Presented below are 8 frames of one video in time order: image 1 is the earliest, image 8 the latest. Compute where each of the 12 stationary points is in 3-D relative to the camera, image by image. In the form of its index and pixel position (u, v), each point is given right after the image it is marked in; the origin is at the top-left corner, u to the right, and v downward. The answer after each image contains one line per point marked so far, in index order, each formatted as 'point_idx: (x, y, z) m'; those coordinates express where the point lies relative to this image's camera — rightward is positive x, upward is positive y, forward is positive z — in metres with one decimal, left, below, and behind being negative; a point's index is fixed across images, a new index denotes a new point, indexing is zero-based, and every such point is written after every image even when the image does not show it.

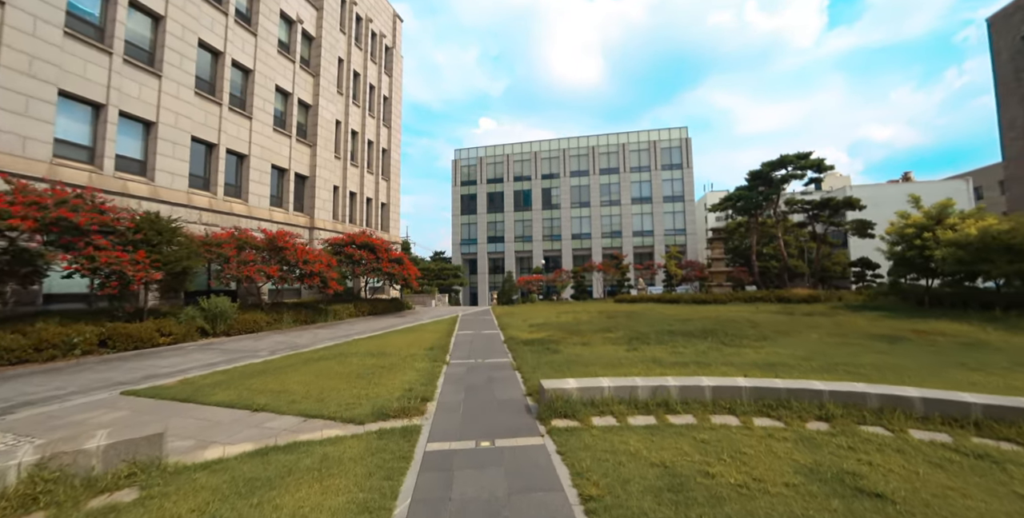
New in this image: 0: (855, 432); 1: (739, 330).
0: (+3.5, -1.8, +4.4) m
1: (+5.9, -1.8, +11.1) m
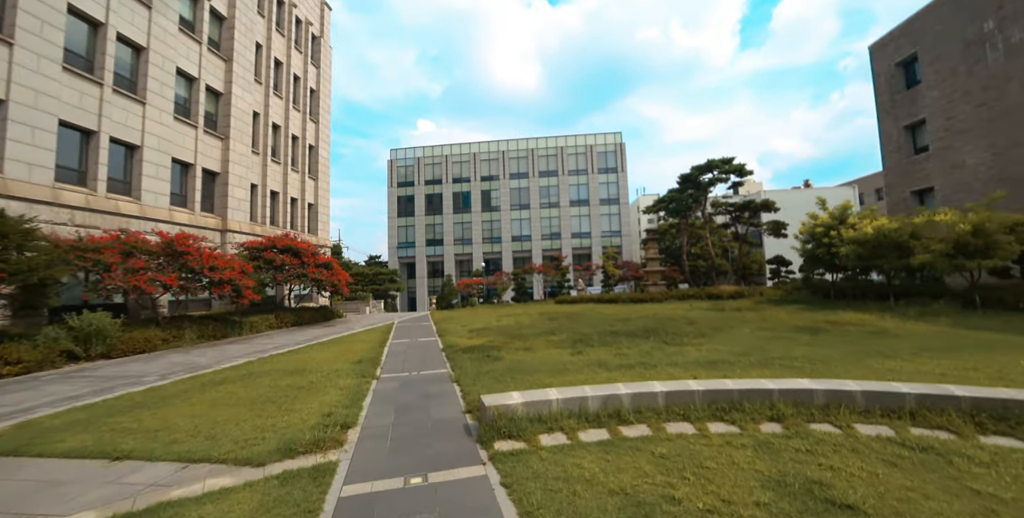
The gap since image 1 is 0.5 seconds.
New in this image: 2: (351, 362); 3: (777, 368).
0: (+2.9, -1.7, +4.3) m
1: (+4.3, -1.8, +11.2) m
2: (-3.1, -2.0, +8.2) m
3: (+4.4, -1.8, +7.1) m
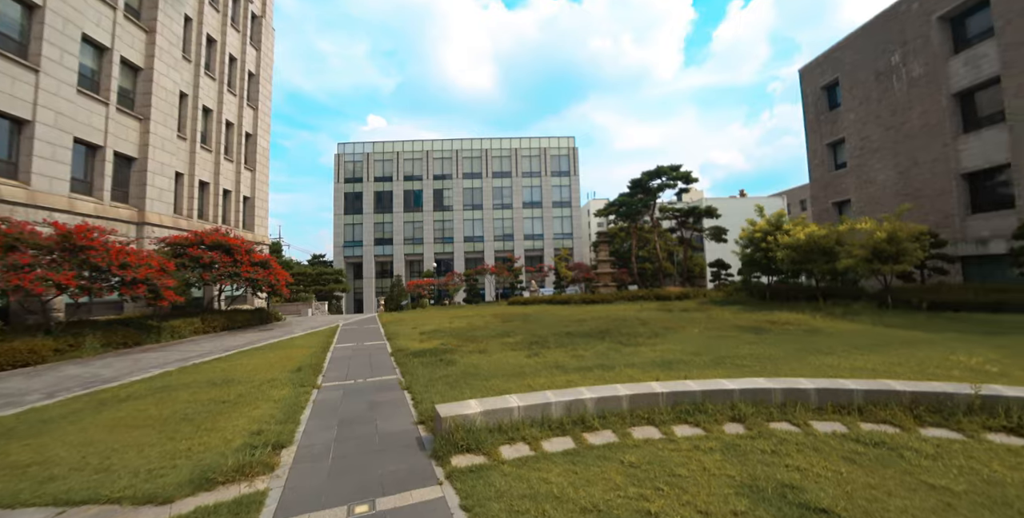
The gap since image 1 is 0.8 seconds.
0: (+2.5, -1.7, +4.2) m
1: (+3.2, -1.8, +11.3) m
2: (-3.9, -1.9, +7.5) m
3: (+3.7, -1.8, +7.2) m
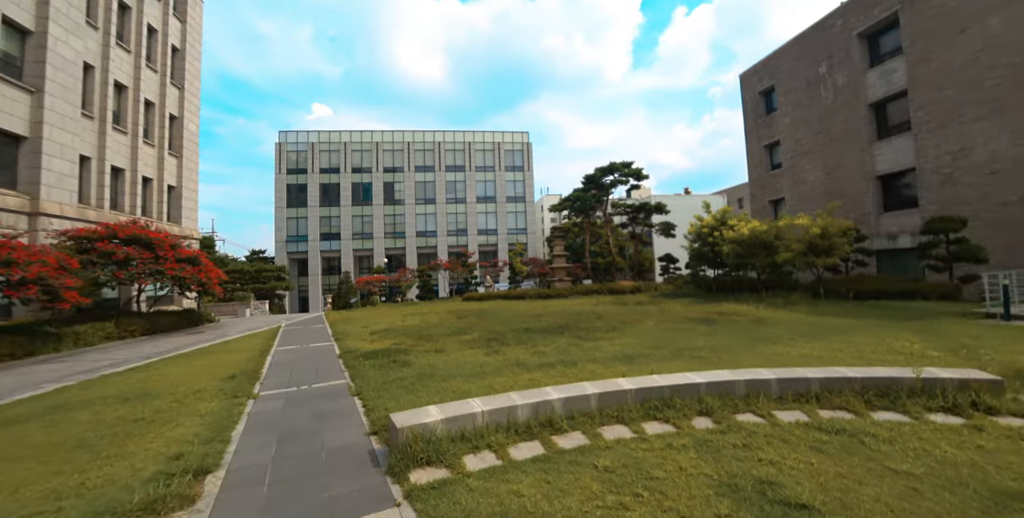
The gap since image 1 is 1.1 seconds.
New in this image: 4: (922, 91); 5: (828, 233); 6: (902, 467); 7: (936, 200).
0: (+2.2, -1.6, +4.2) m
1: (+2.0, -1.7, +11.3) m
2: (-4.5, -1.9, +6.7) m
3: (+3.0, -1.7, +7.3) m
4: (+18.1, +7.3, +19.2) m
5: (+10.3, +0.9, +13.9) m
6: (+3.1, -1.6, +3.4) m
7: (+18.3, +2.4, +18.9) m
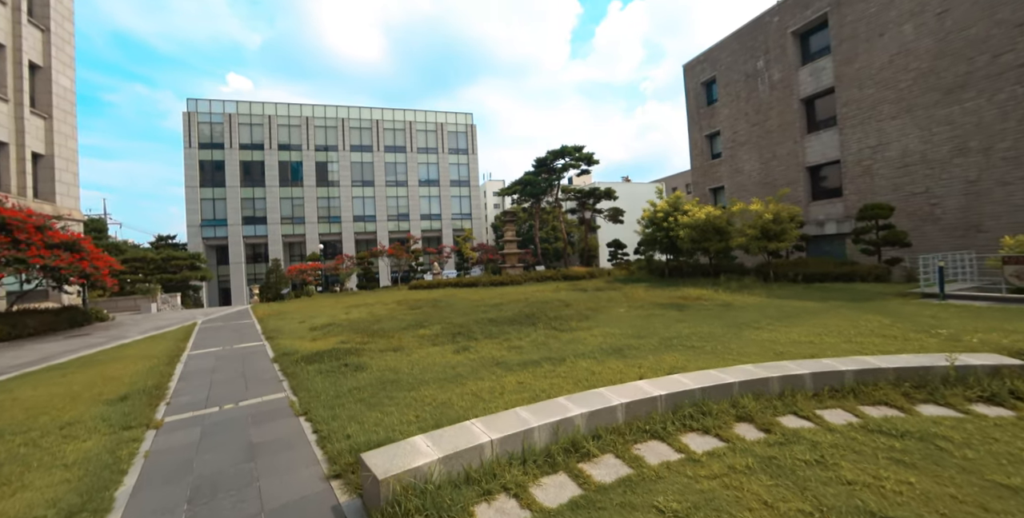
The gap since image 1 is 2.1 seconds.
0: (+2.3, -1.4, +3.5) m
1: (+1.1, -1.3, +10.5) m
2: (-4.7, -1.6, +5.1) m
3: (+2.6, -1.4, +6.7) m
4: (+15.9, +8.1, +20.4) m
5: (+8.9, +1.4, +14.2) m
6: (+3.3, -1.5, +2.9) m
7: (+16.2, +3.2, +20.2) m
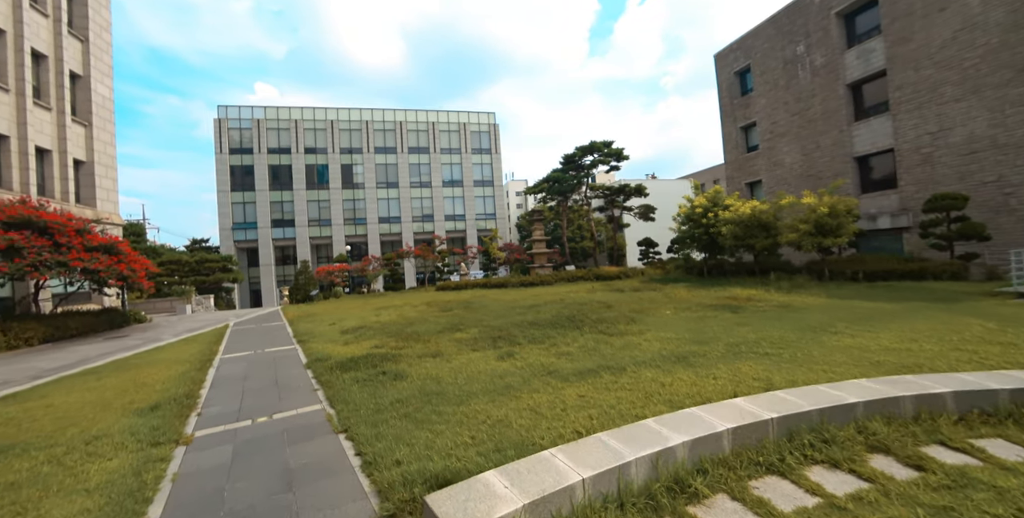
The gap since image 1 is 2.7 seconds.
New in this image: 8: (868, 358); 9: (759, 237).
0: (+2.8, -1.4, +2.8) m
1: (+2.0, -1.2, +9.8) m
2: (-4.1, -1.6, +4.7) m
3: (+3.3, -1.4, +5.9) m
4: (+17.2, +8.2, +19.0) m
5: (+9.9, +1.5, +13.1) m
6: (+3.8, -1.4, +2.1) m
7: (+17.5, +3.3, +18.8) m
8: (+4.6, -1.3, +5.6) m
9: (+8.7, +0.8, +15.3) m
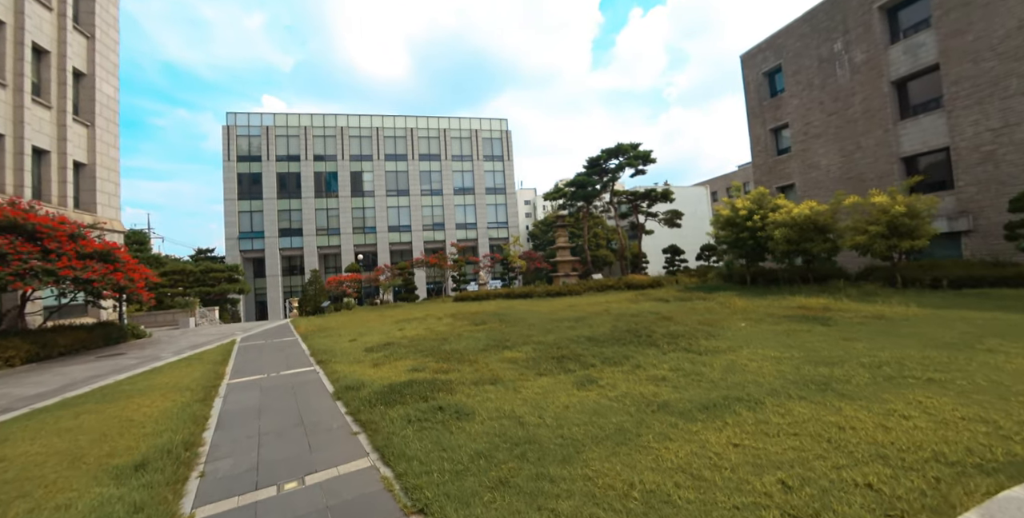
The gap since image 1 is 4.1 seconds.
0: (+3.8, -1.3, +1.4) m
1: (+3.1, -1.3, +8.5) m
2: (-3.1, -1.6, +3.4) m
3: (+4.3, -1.3, +4.6) m
4: (+18.3, +8.0, +17.8) m
5: (+11.0, +1.4, +11.8) m
6: (+4.7, -1.3, +0.7) m
7: (+18.6, +3.1, +17.4) m
8: (+5.6, -1.3, +4.2) m
9: (+9.8, +0.6, +13.9) m
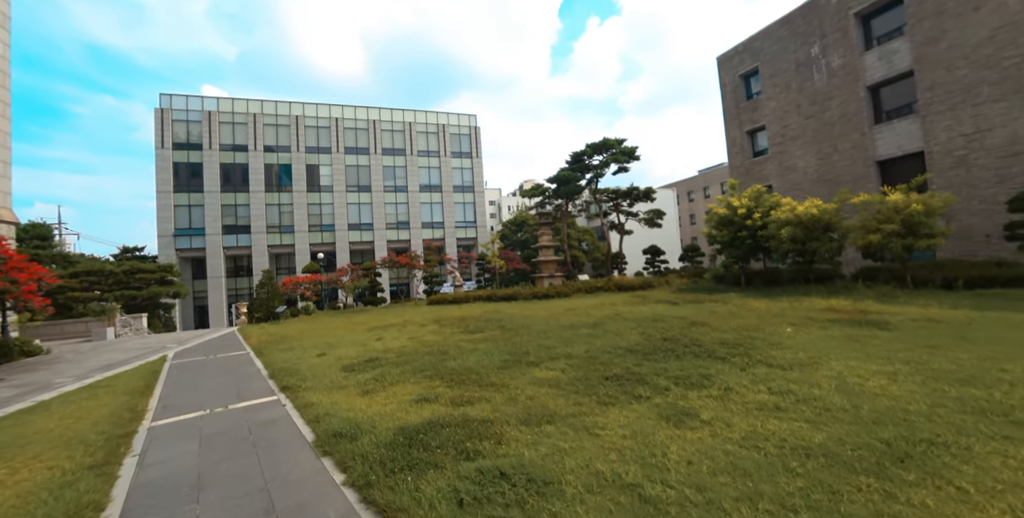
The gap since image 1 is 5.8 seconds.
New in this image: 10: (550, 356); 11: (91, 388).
0: (+4.7, -1.2, +0.2) m
1: (+3.3, -1.3, +7.2) m
2: (-2.3, -1.5, +1.5) m
3: (+5.0, -1.2, +3.4) m
4: (+17.6, +7.9, +18.0) m
5: (+10.9, +1.4, +11.3) m
6: (+5.8, -1.2, -0.4) m
7: (+17.9, +3.0, +17.6) m
8: (+6.3, -1.2, +3.2) m
9: (+9.5, +0.6, +13.3) m
10: (+0.5, -1.4, +6.5) m
11: (-6.5, -2.0, +6.8) m
